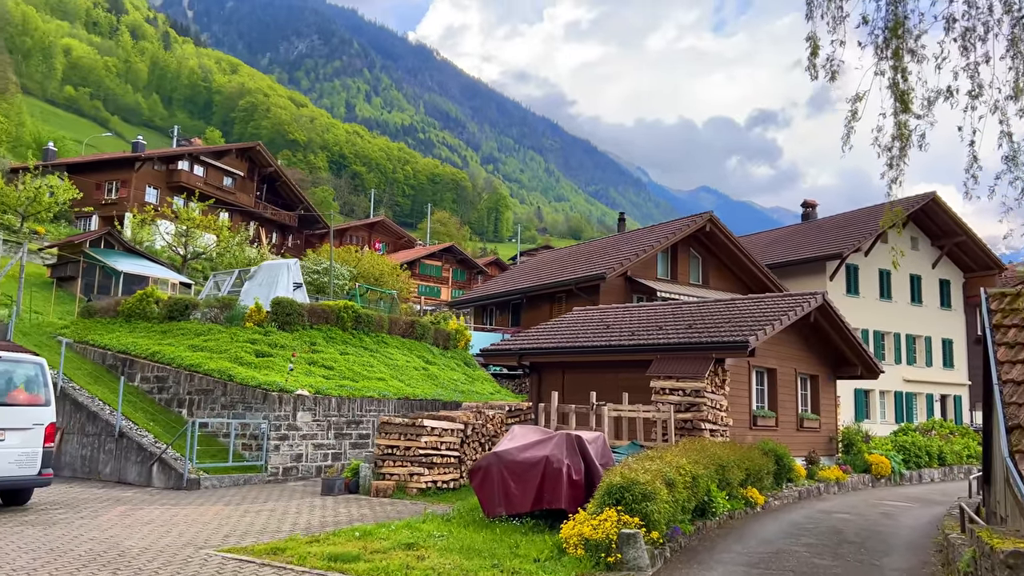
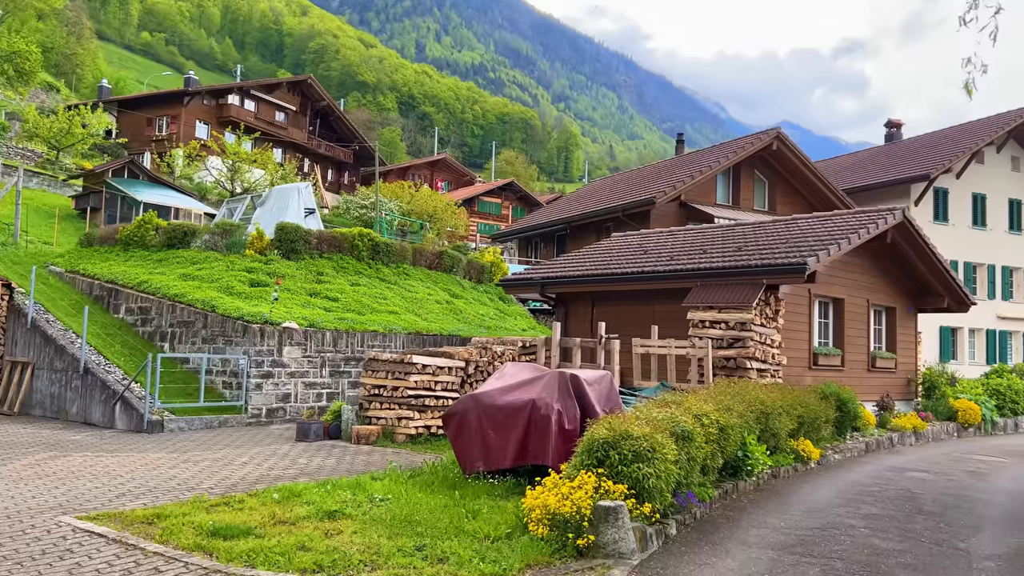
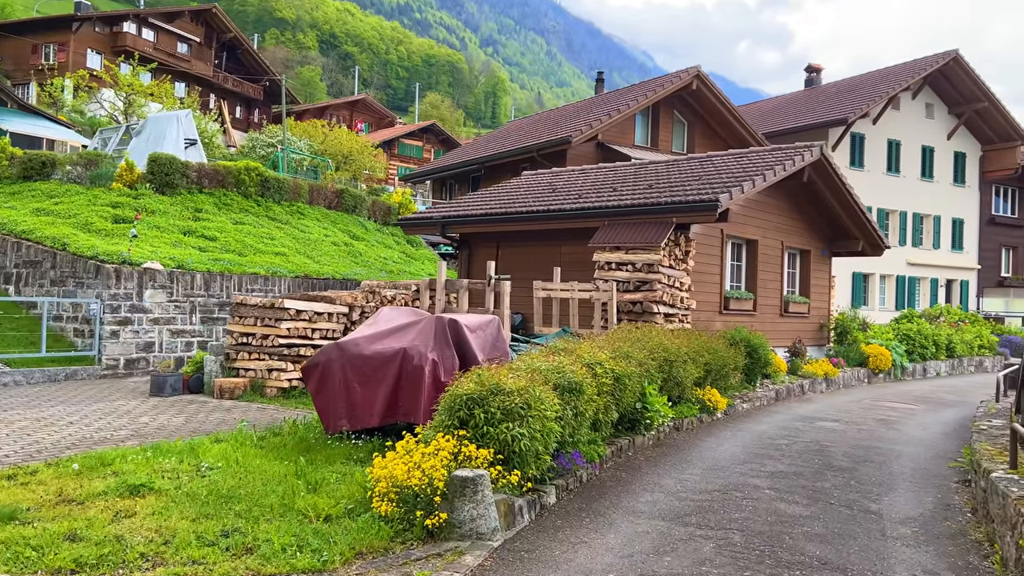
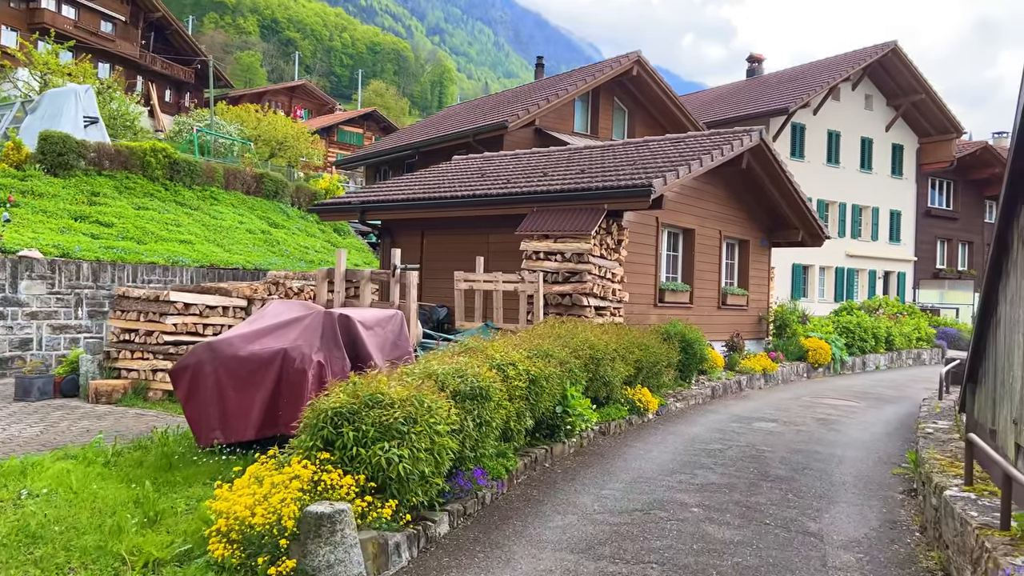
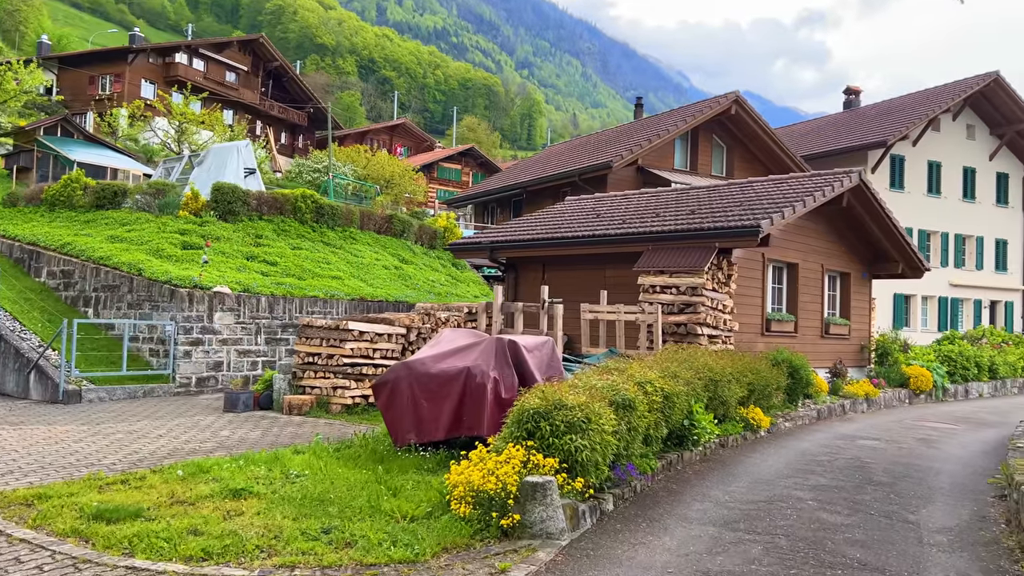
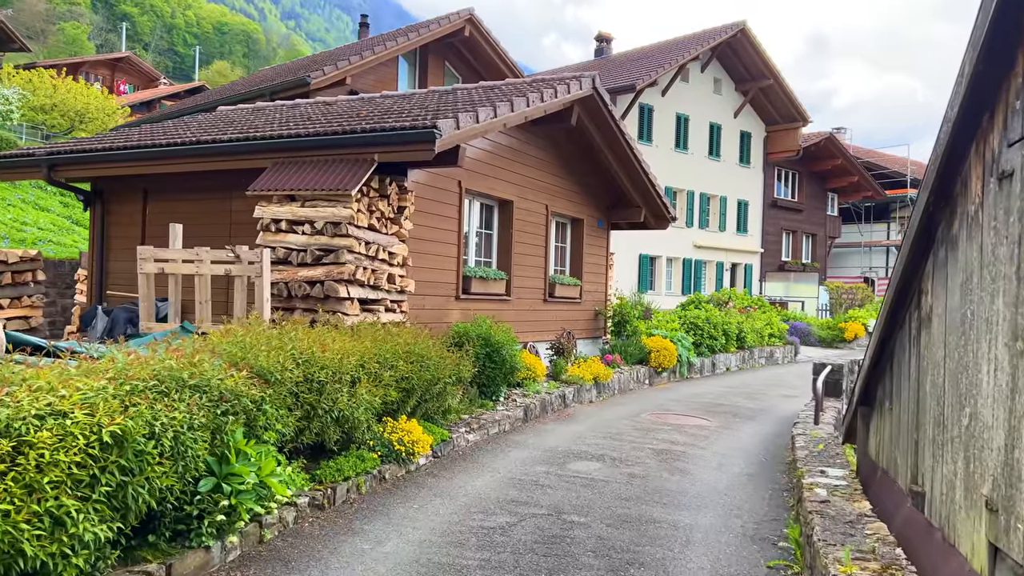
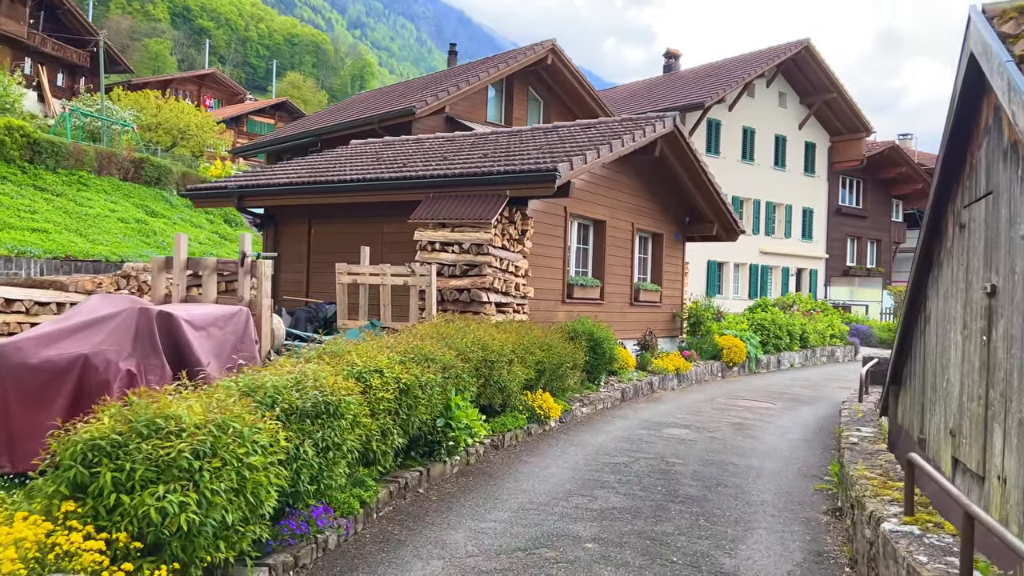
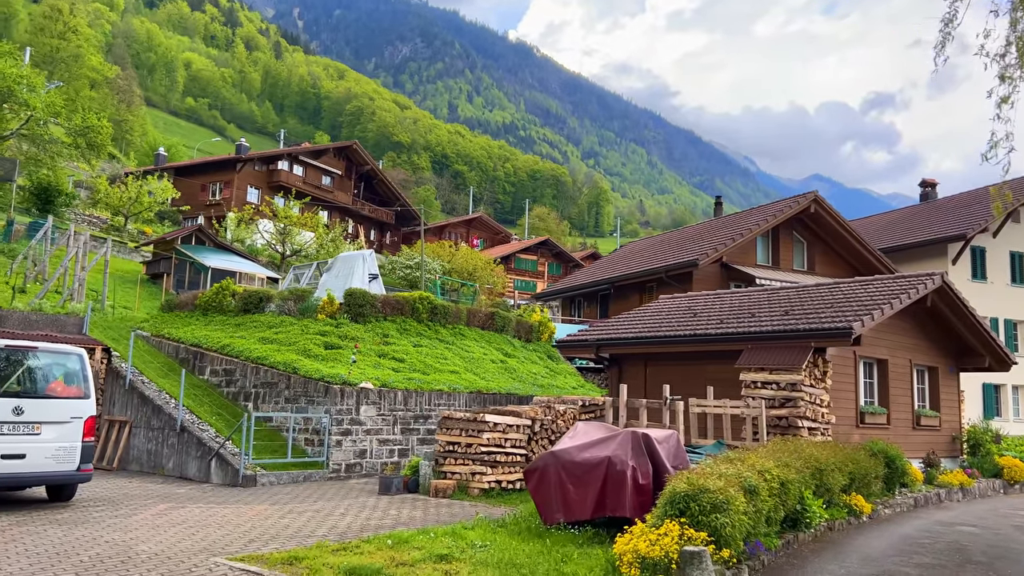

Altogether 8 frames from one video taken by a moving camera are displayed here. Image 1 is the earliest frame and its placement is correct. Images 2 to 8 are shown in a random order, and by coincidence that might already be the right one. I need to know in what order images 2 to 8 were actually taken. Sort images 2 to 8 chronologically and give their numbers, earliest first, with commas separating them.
8, 2, 5, 3, 4, 7, 6
